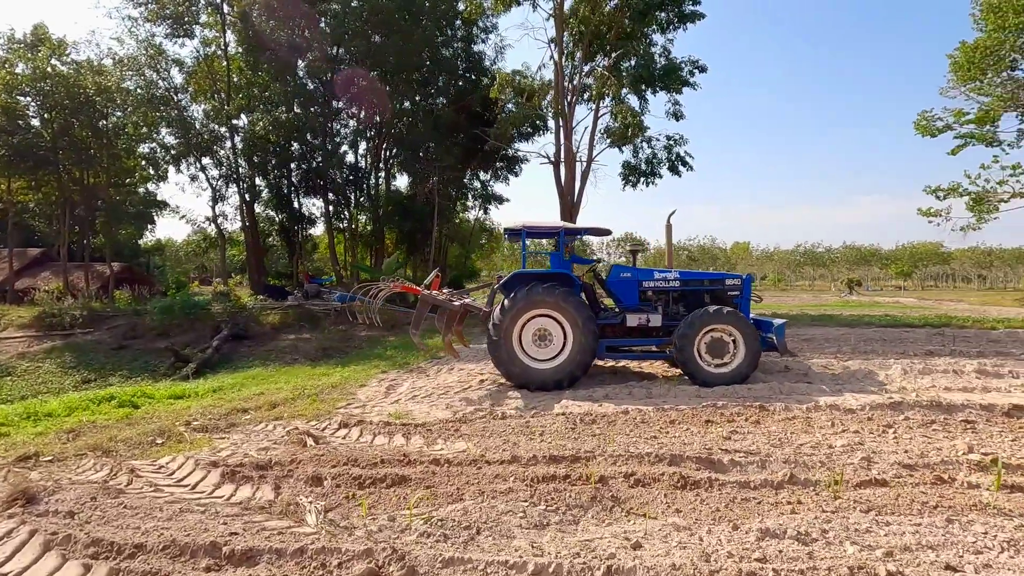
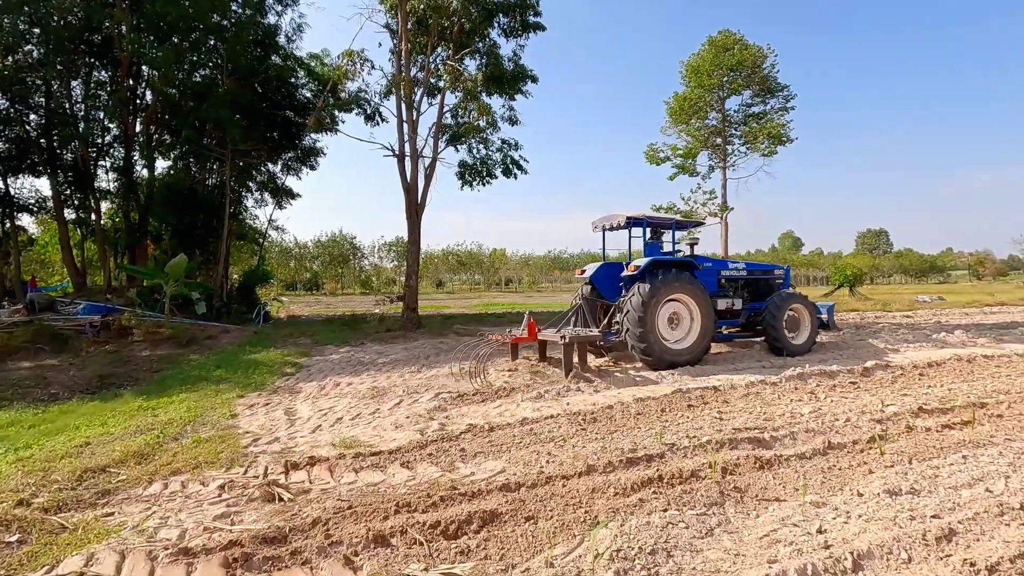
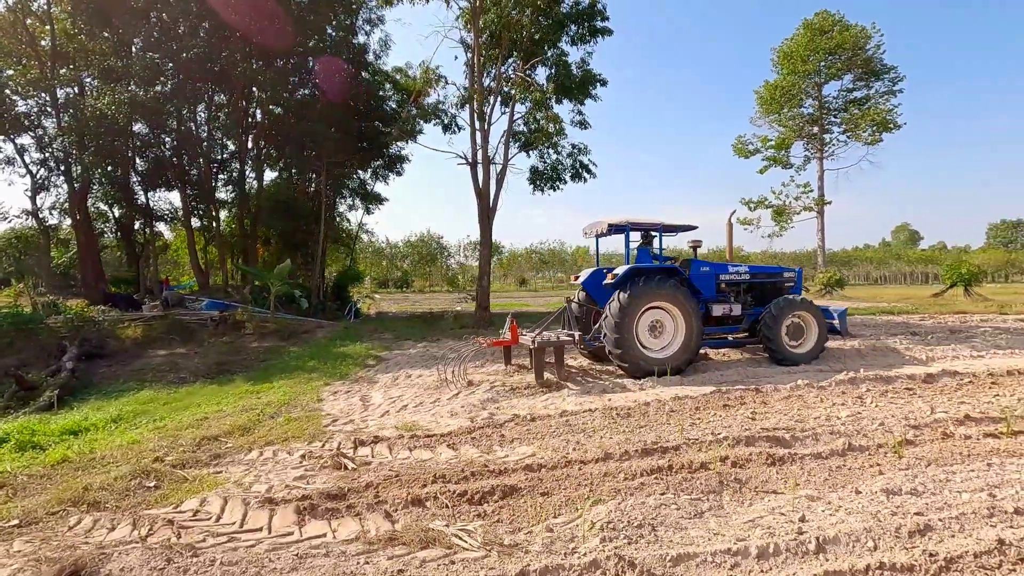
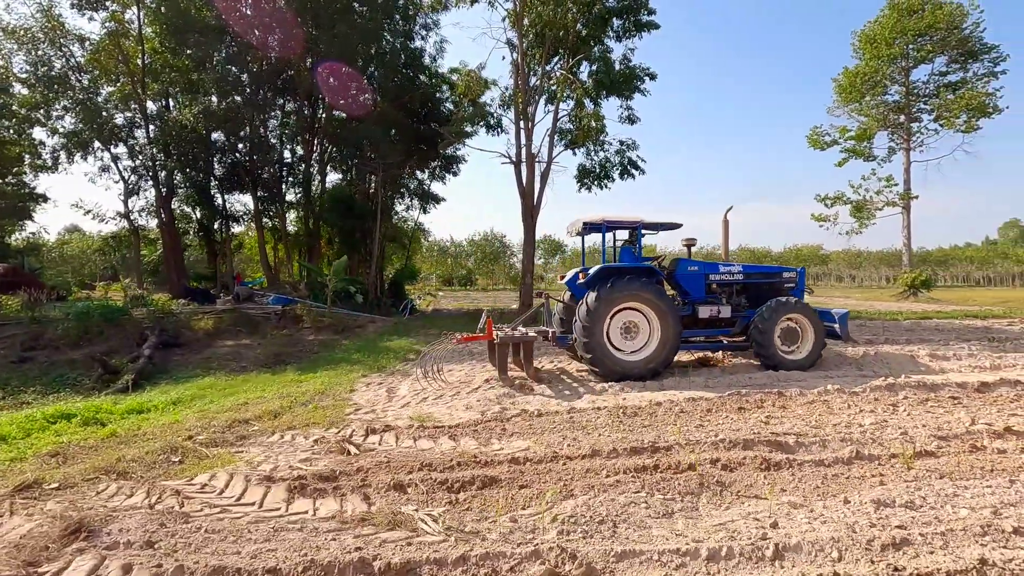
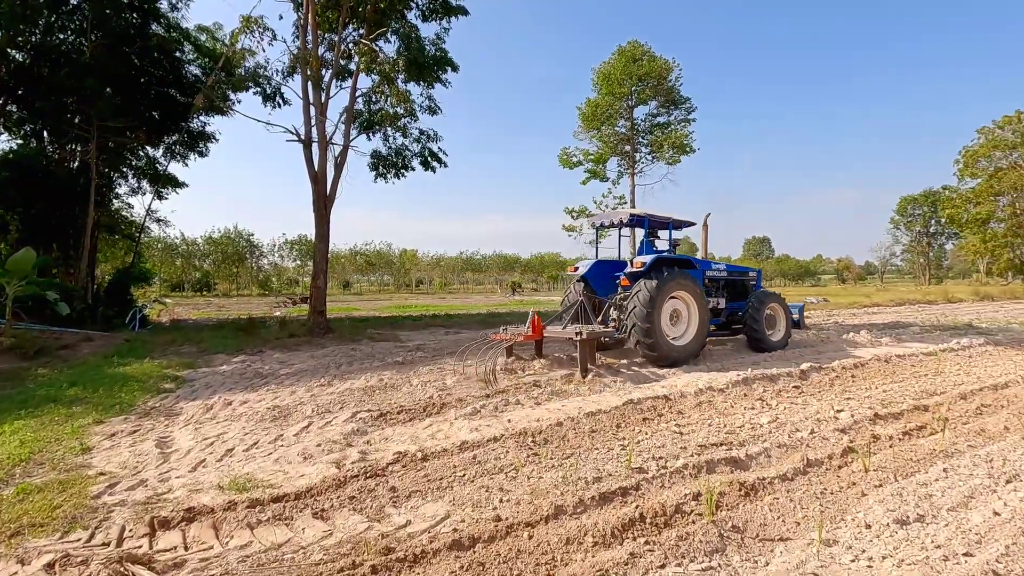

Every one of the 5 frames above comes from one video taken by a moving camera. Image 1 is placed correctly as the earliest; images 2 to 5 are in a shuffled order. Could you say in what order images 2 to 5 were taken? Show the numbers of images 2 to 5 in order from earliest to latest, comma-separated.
4, 3, 2, 5
